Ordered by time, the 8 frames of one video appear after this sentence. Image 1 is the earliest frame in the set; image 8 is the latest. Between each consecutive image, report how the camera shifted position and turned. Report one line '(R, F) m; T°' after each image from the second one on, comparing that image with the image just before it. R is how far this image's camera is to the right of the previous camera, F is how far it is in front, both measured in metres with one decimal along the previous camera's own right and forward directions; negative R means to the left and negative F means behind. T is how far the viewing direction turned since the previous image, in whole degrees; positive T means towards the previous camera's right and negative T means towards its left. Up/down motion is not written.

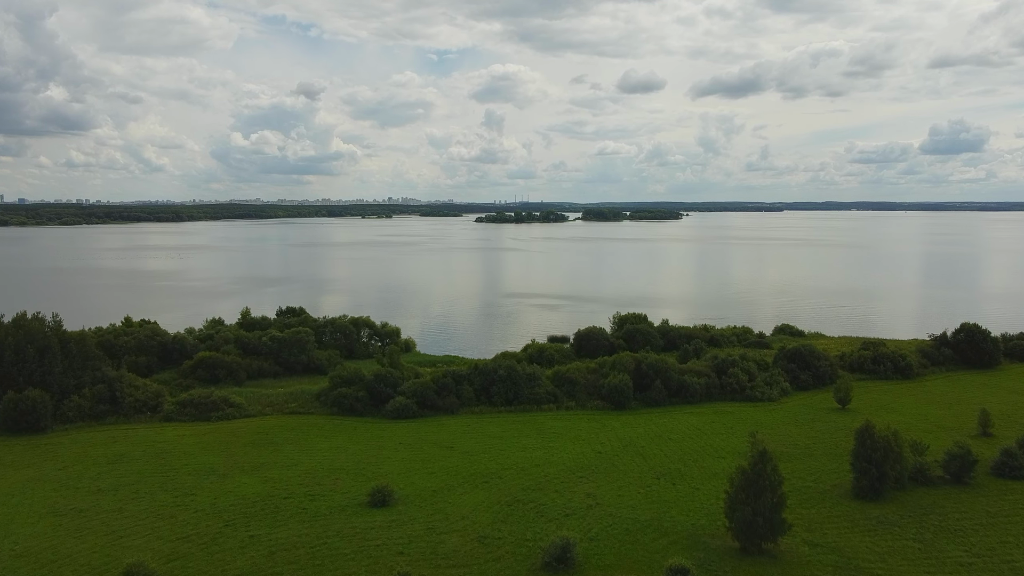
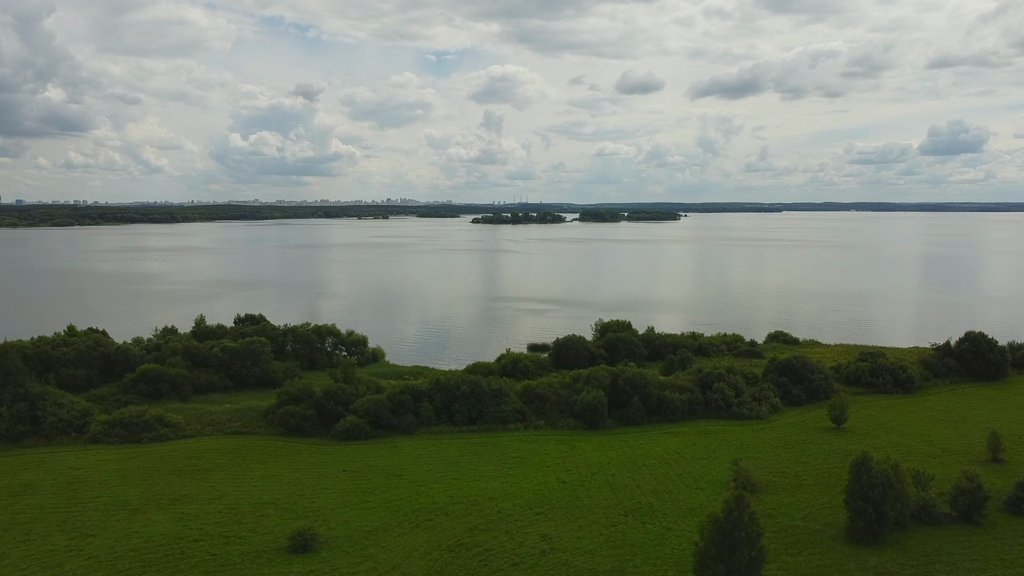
(+1.0, +2.2) m; 0°
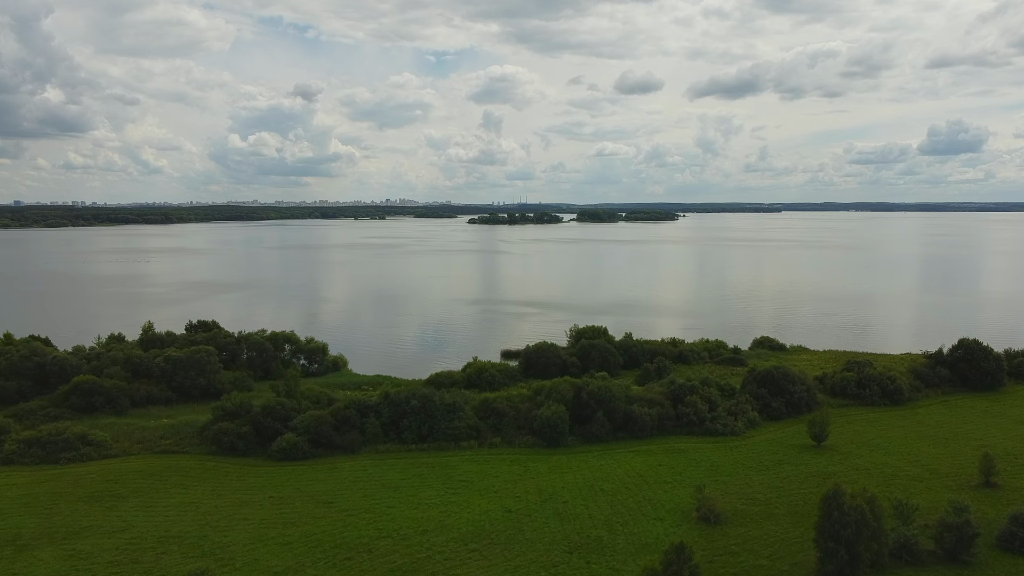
(+1.2, +1.8) m; 0°
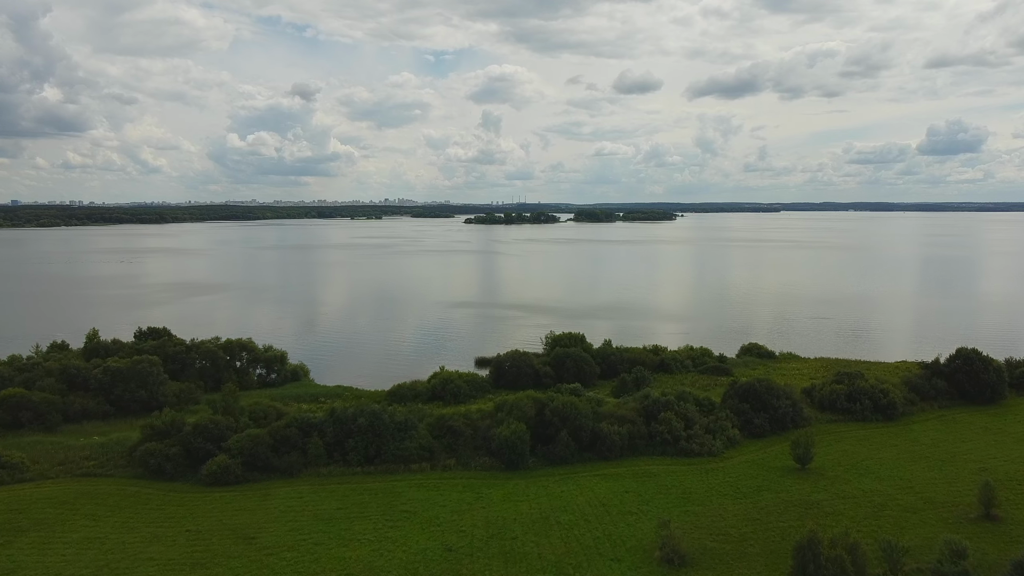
(+1.0, +1.9) m; 0°
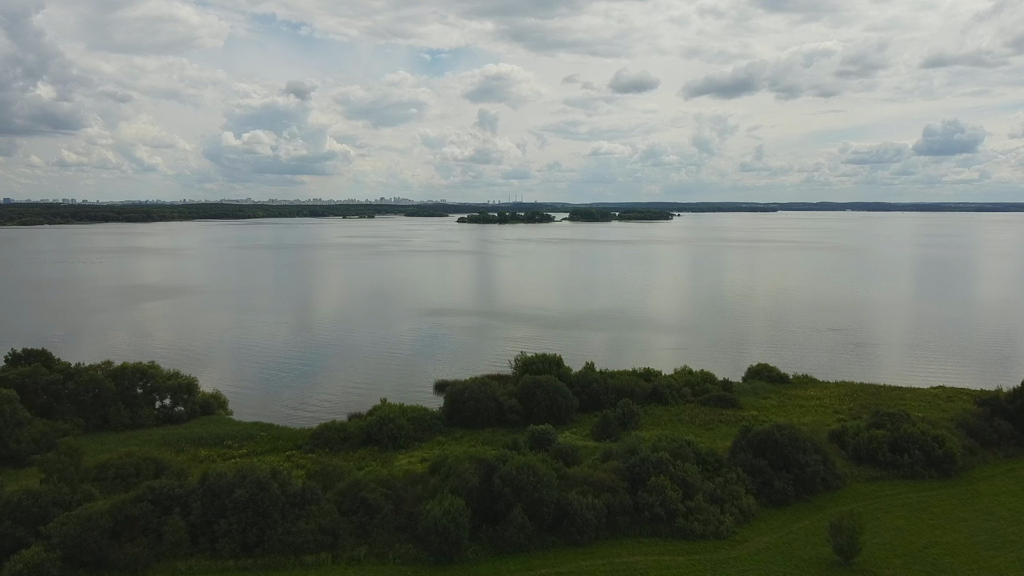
(+1.1, +5.4) m; 0°
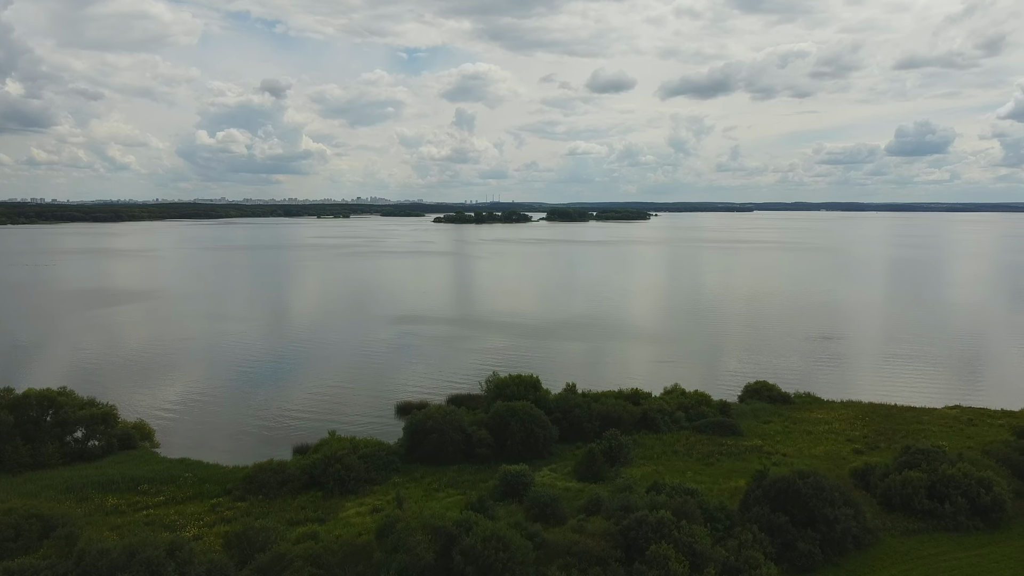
(+0.2, +3.2) m; +2°
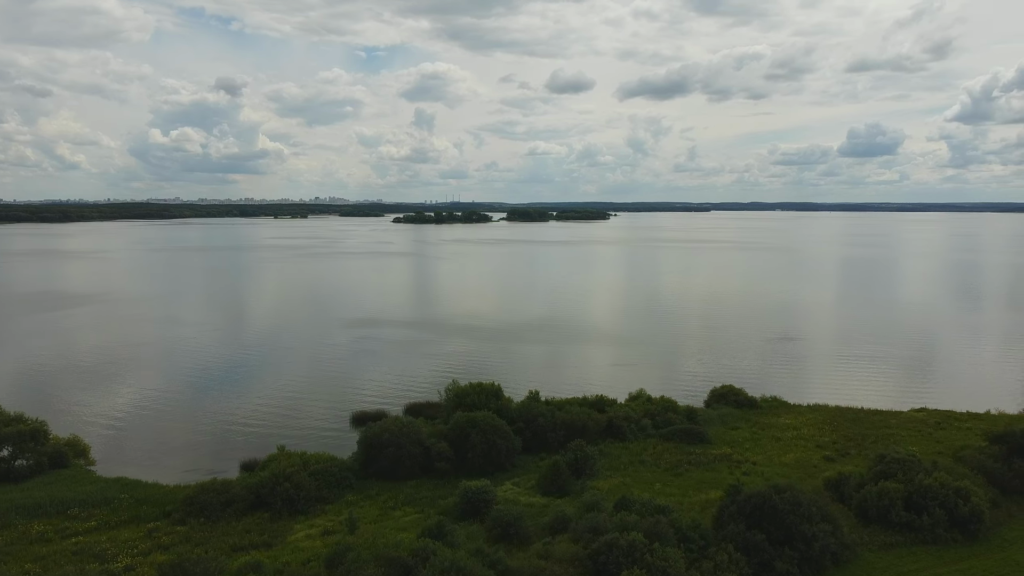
(0.0, +1.0) m; +3°
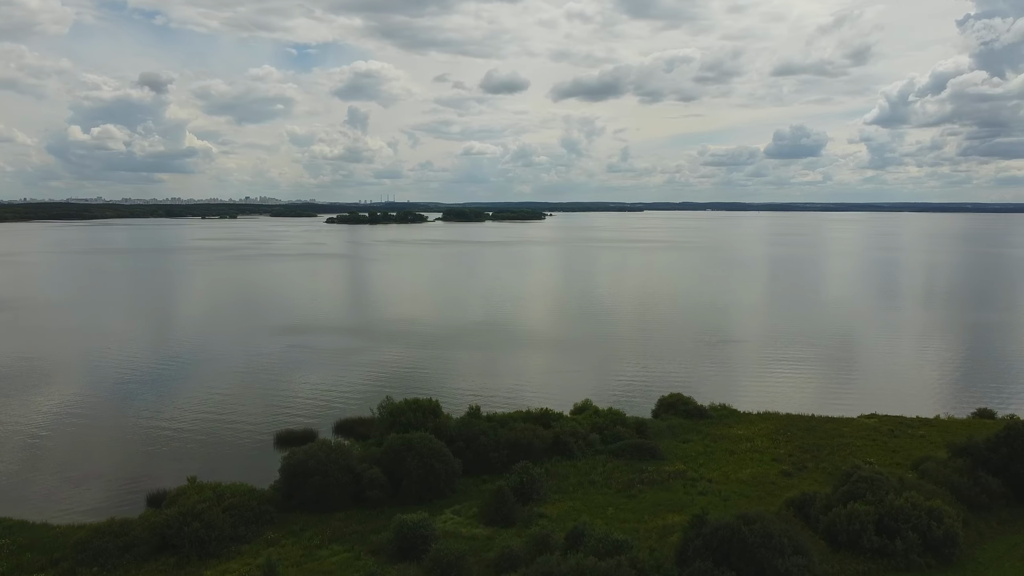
(0.0, +1.6) m; +4°
